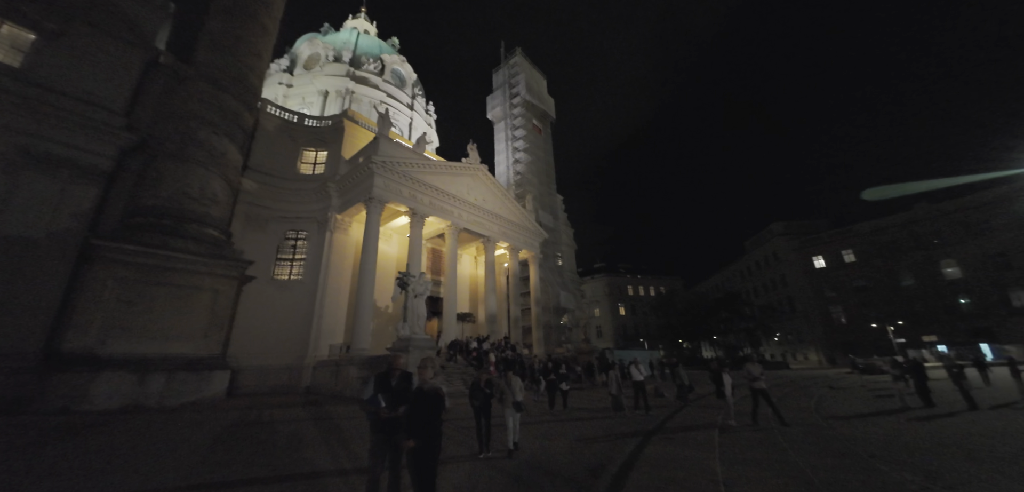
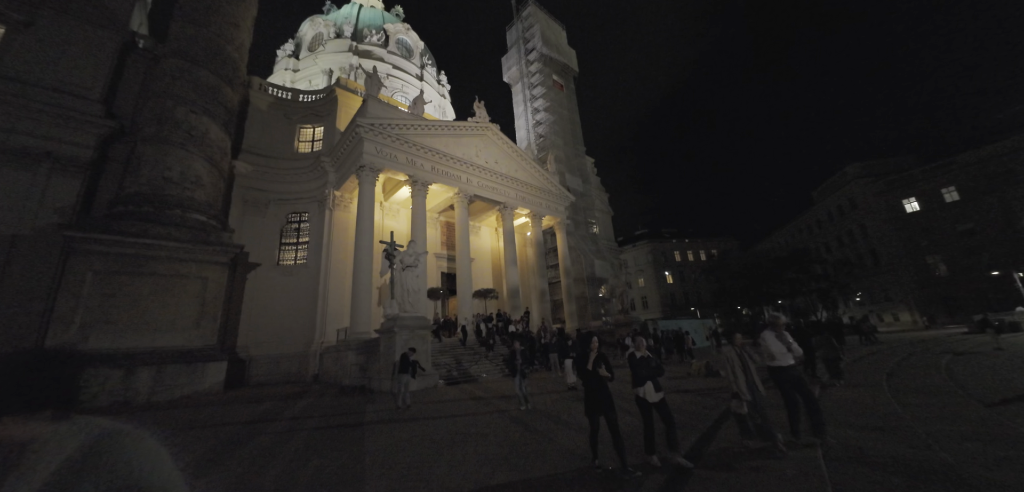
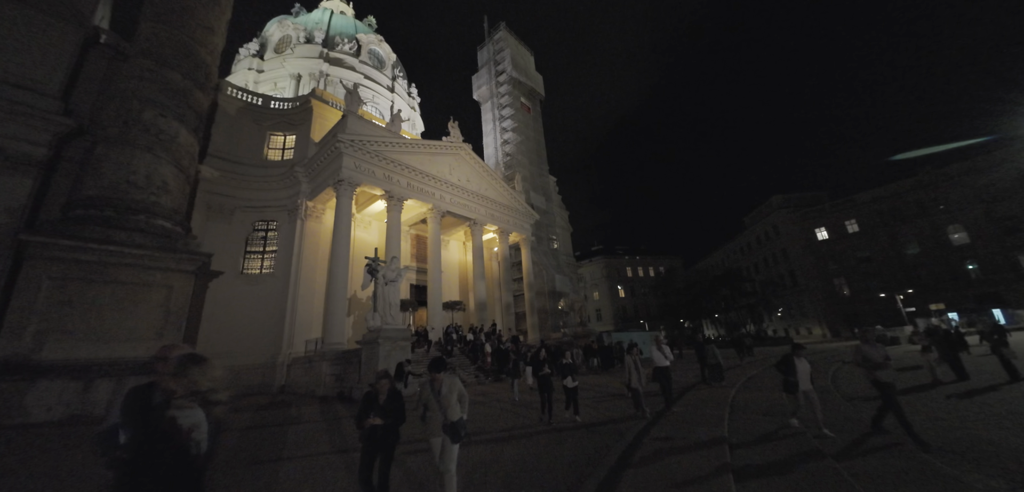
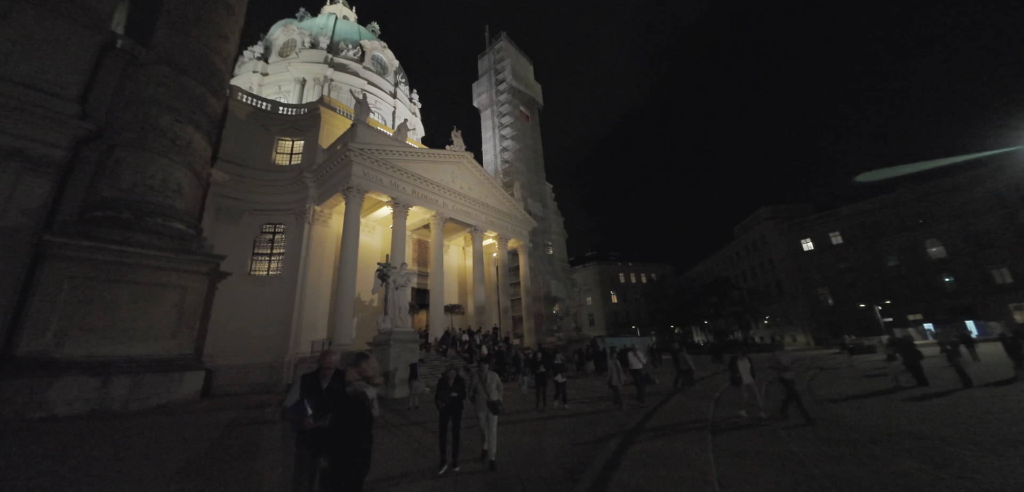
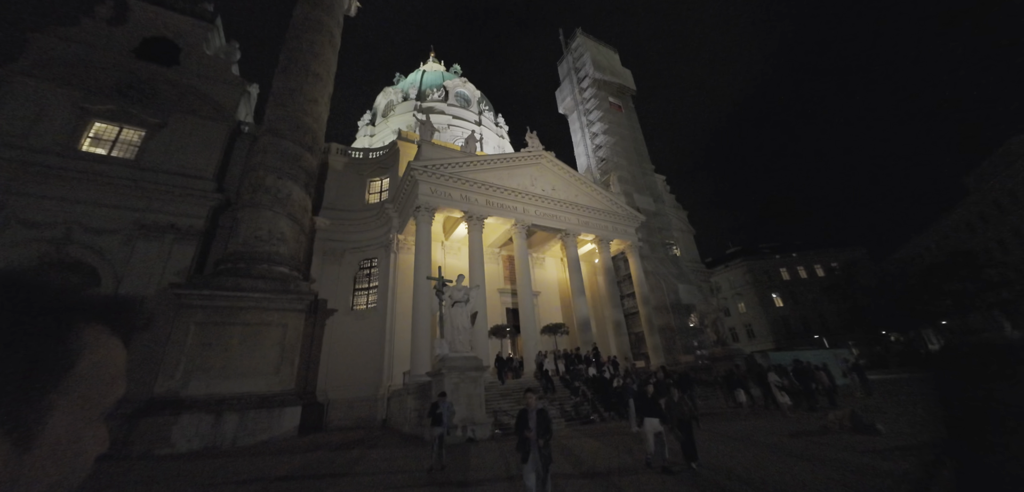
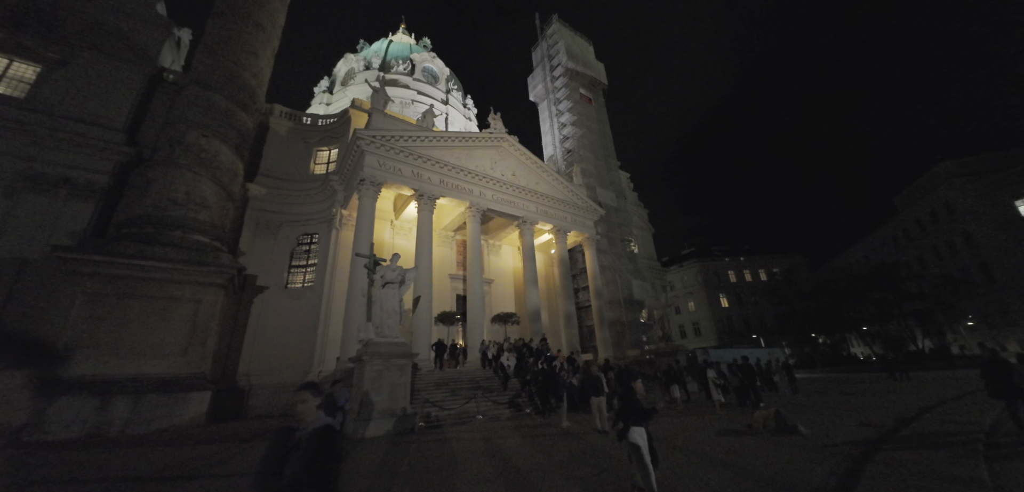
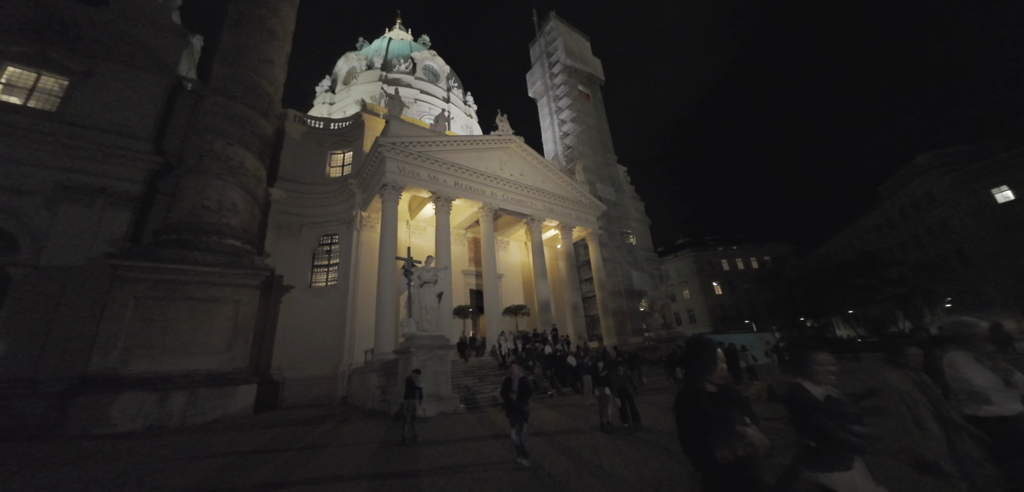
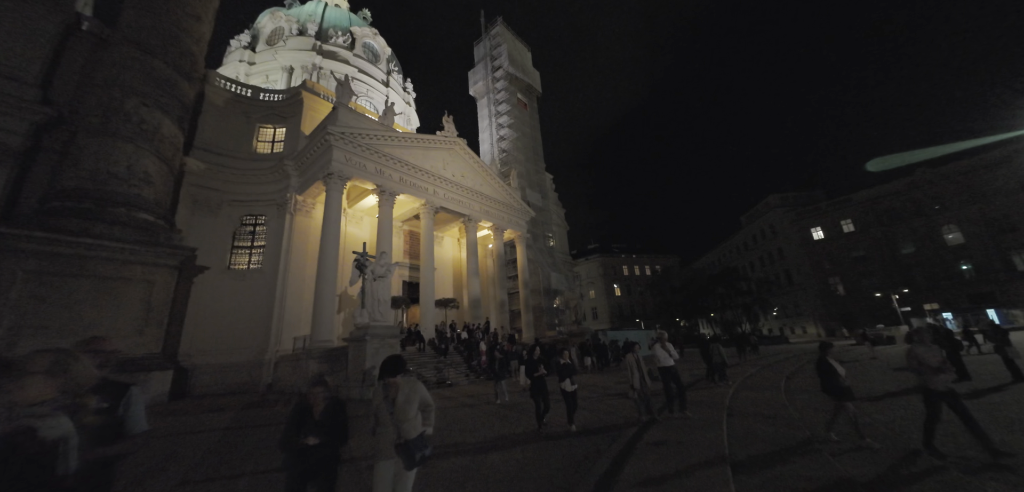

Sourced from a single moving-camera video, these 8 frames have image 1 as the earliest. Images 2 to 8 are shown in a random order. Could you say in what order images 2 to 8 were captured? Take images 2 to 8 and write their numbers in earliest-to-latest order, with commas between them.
4, 3, 8, 2, 7, 5, 6
